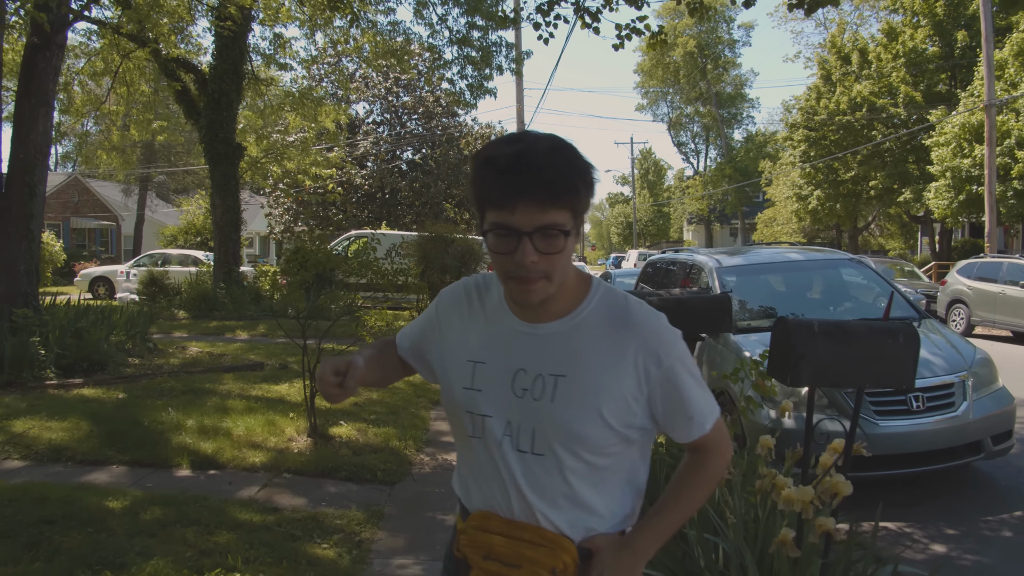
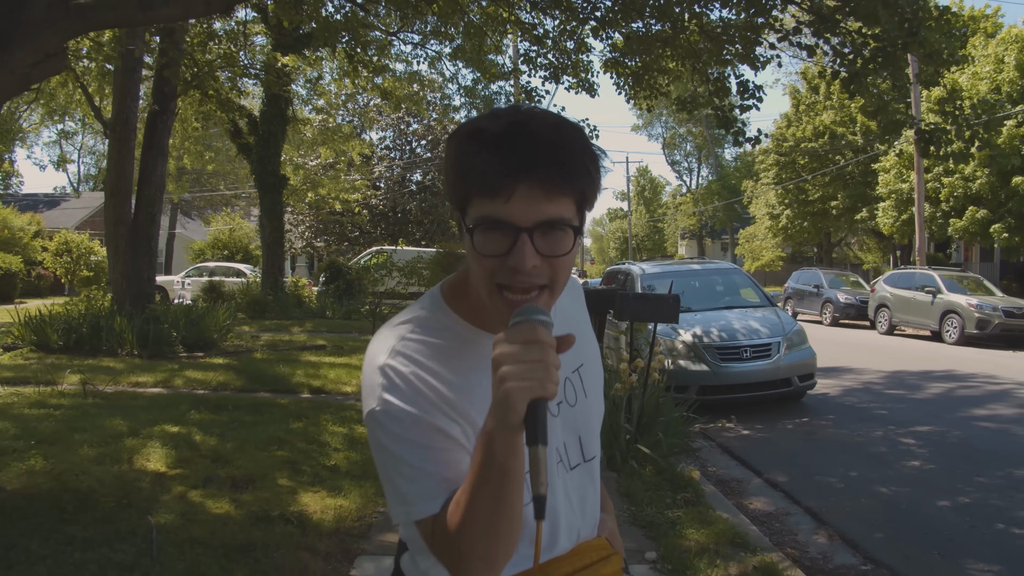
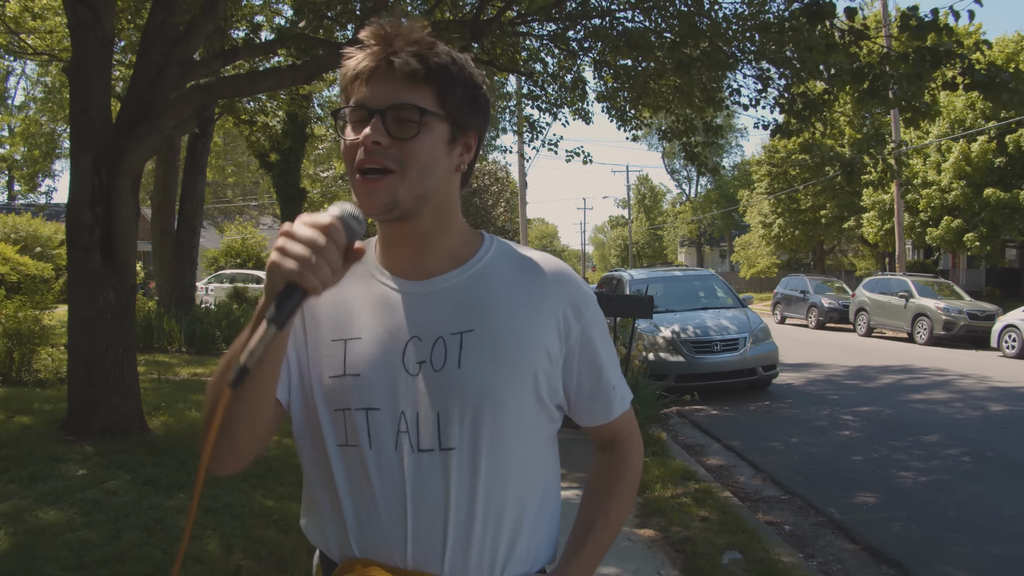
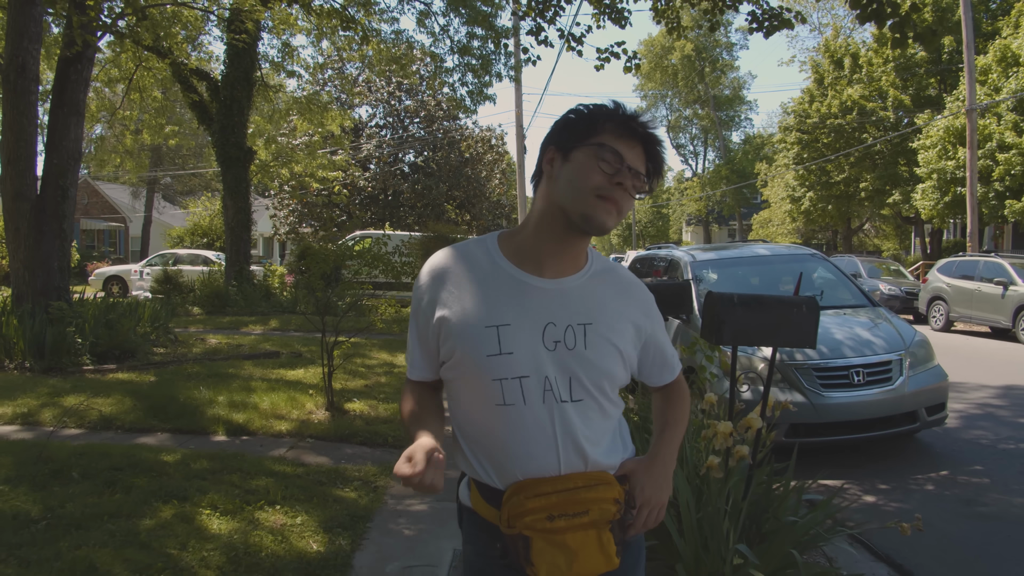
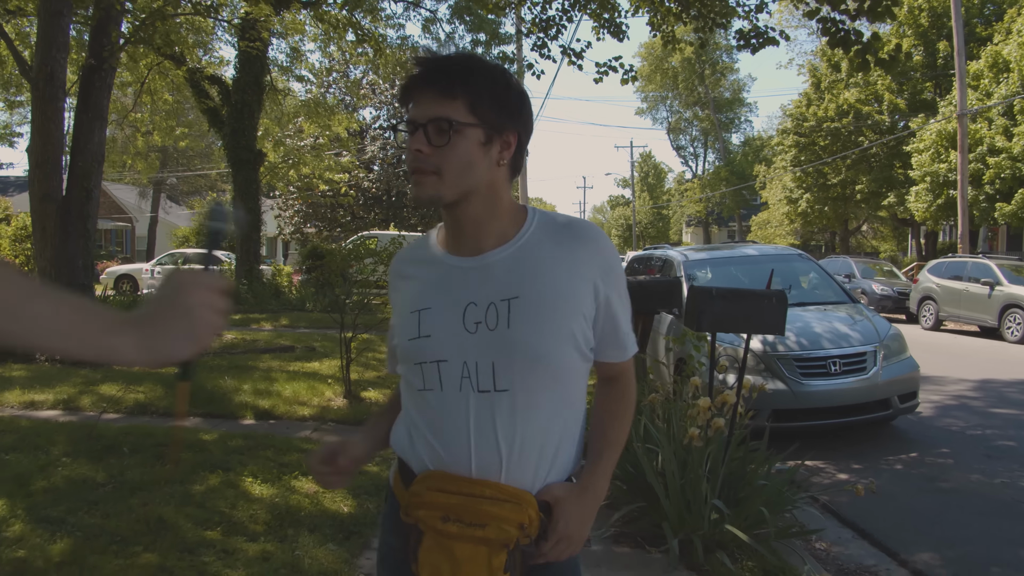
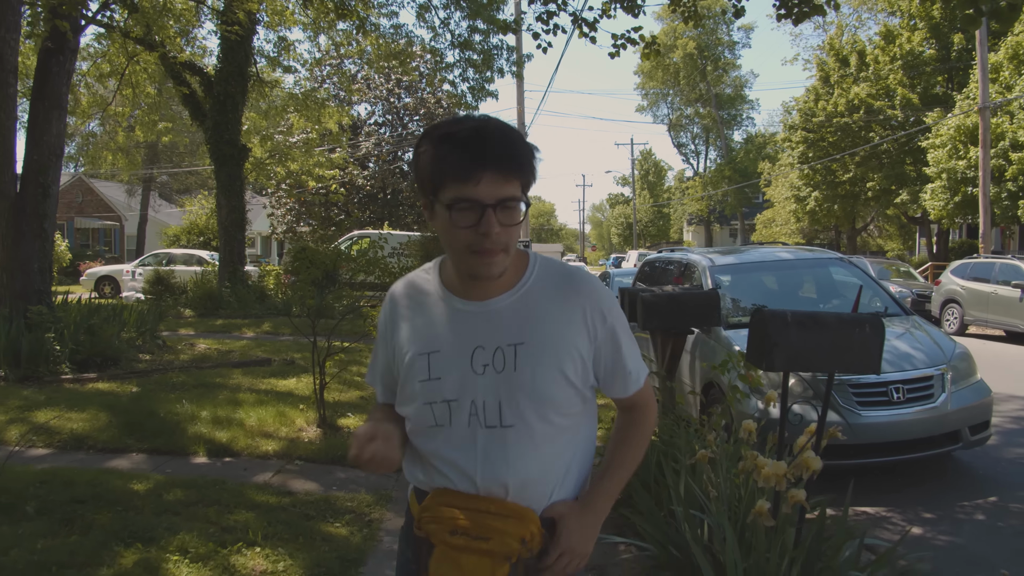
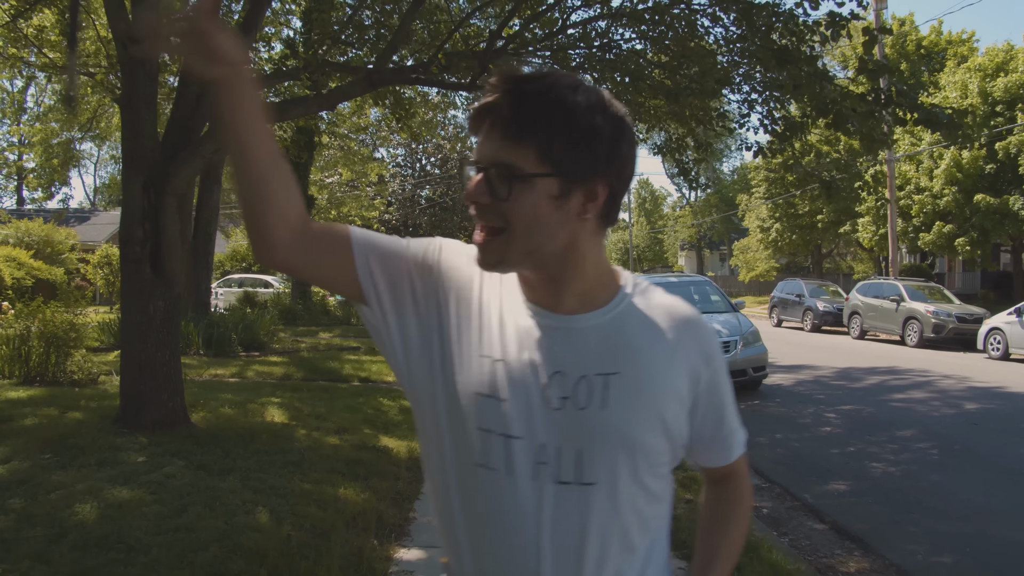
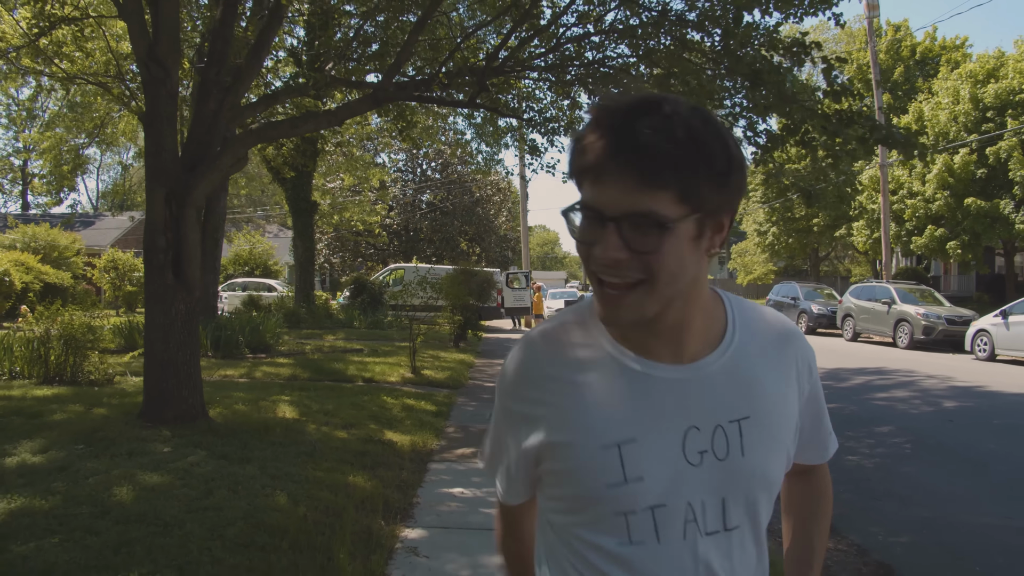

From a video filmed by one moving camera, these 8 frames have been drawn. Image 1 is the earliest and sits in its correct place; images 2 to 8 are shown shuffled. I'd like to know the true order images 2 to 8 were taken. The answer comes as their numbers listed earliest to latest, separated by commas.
6, 4, 5, 2, 3, 7, 8
